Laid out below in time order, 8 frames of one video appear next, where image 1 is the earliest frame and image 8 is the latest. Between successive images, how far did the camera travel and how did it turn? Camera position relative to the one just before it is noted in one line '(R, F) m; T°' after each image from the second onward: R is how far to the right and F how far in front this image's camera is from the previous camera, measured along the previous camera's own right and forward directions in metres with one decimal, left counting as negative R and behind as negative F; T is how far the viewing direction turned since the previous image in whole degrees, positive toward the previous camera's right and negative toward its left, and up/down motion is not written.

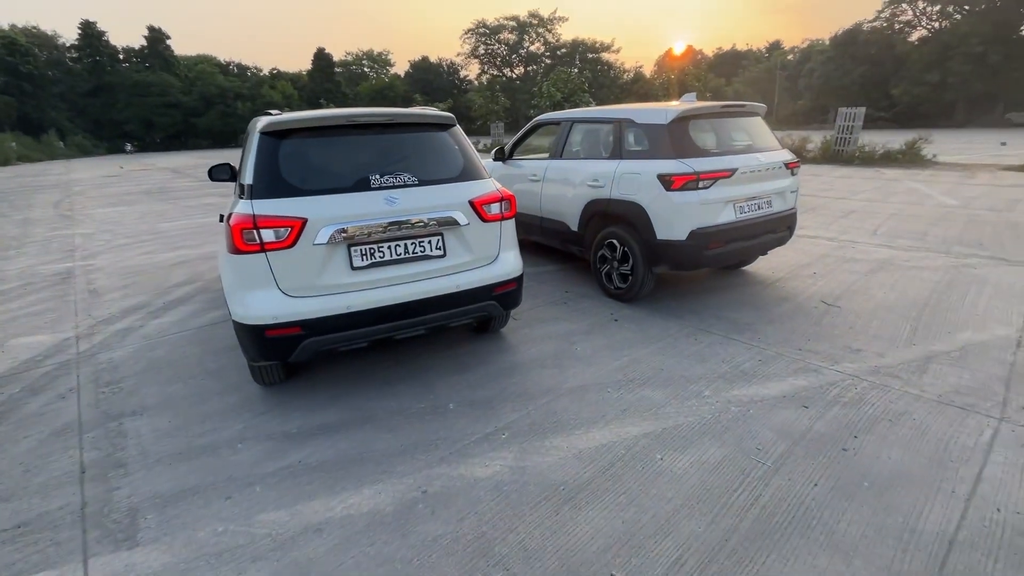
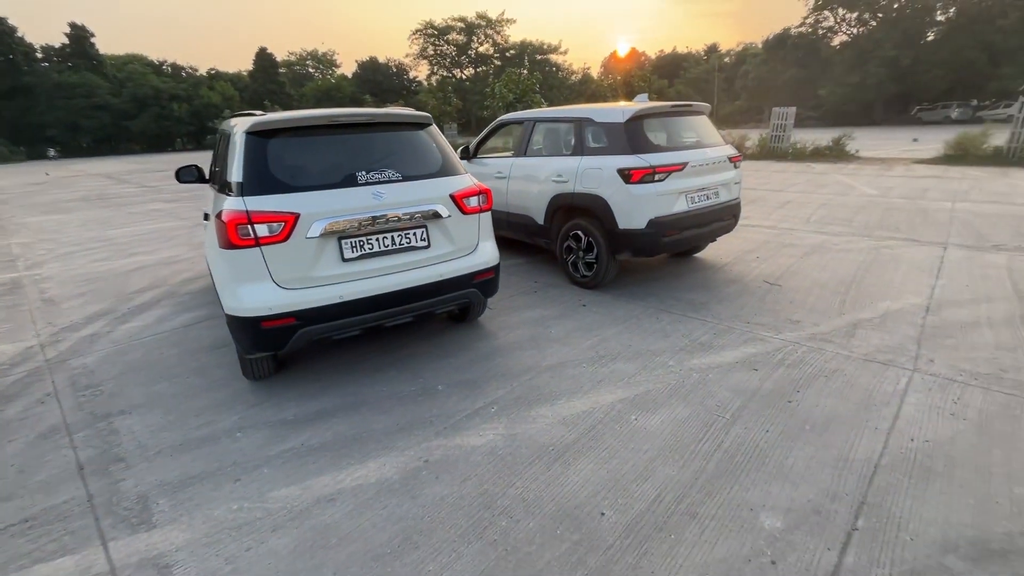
(-0.2, -0.2) m; +5°
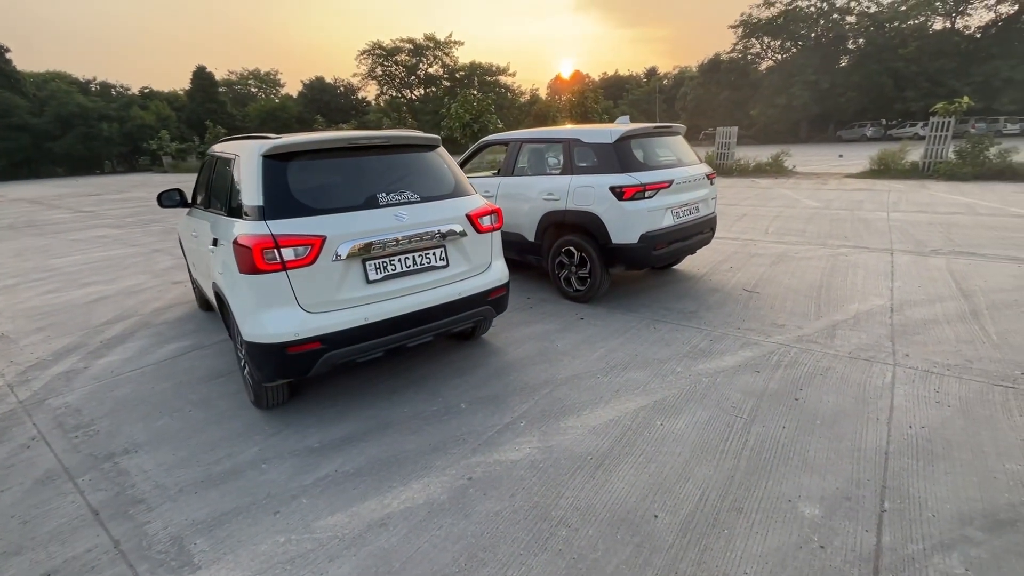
(-0.4, -0.1) m; +6°
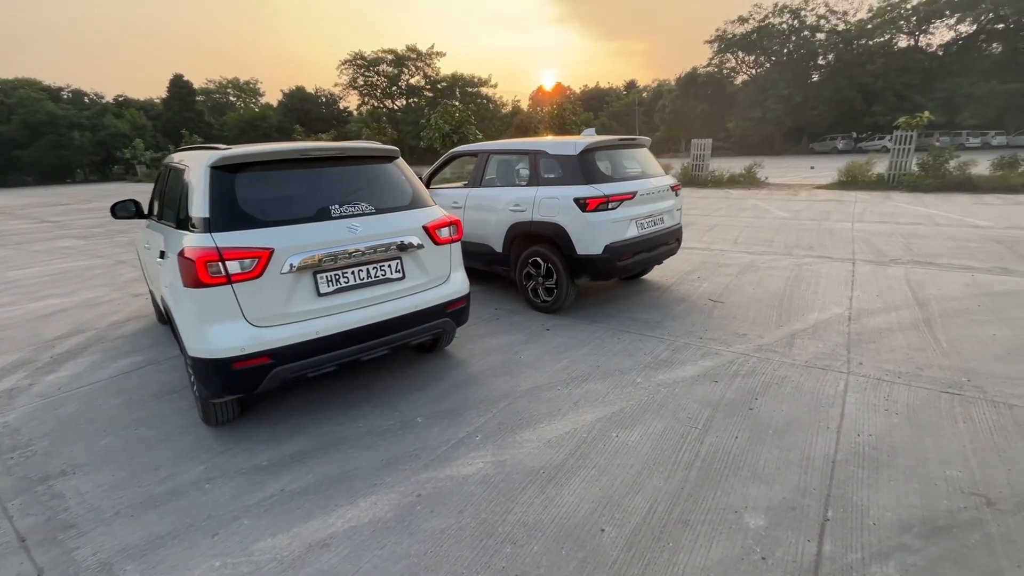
(+0.2, 0.0) m; +2°
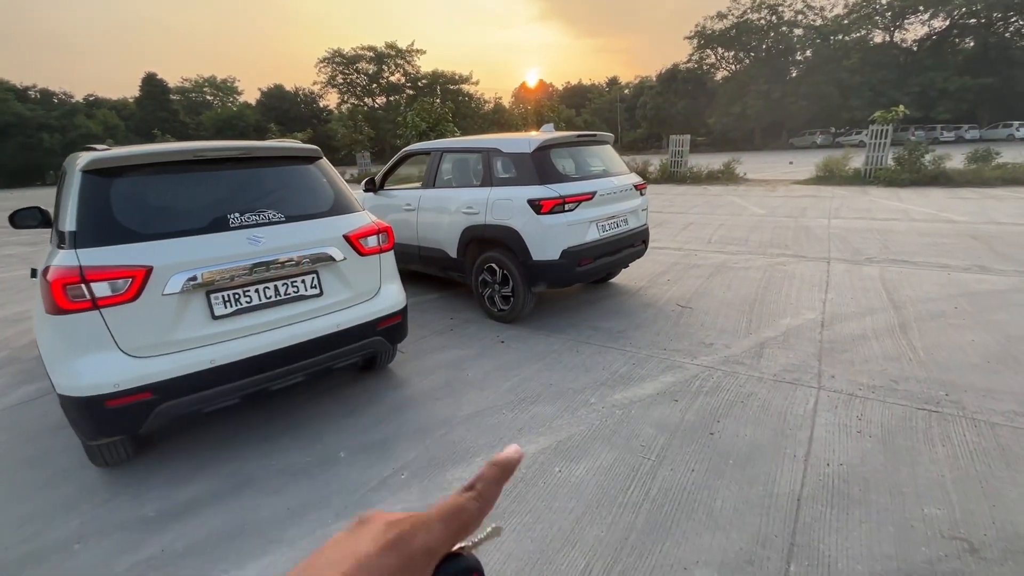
(+0.3, +0.3) m; +2°
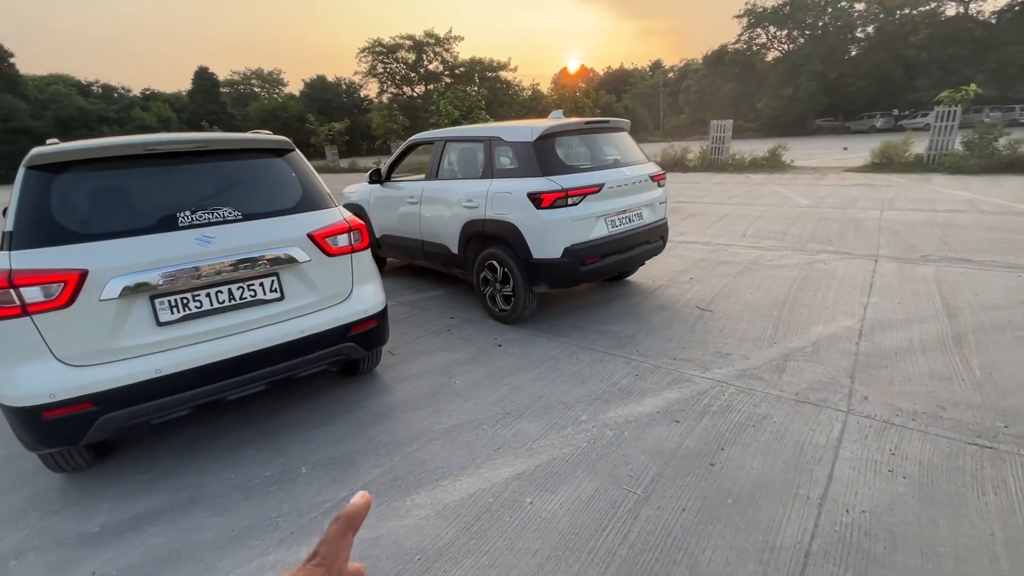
(+0.3, +0.3) m; -5°
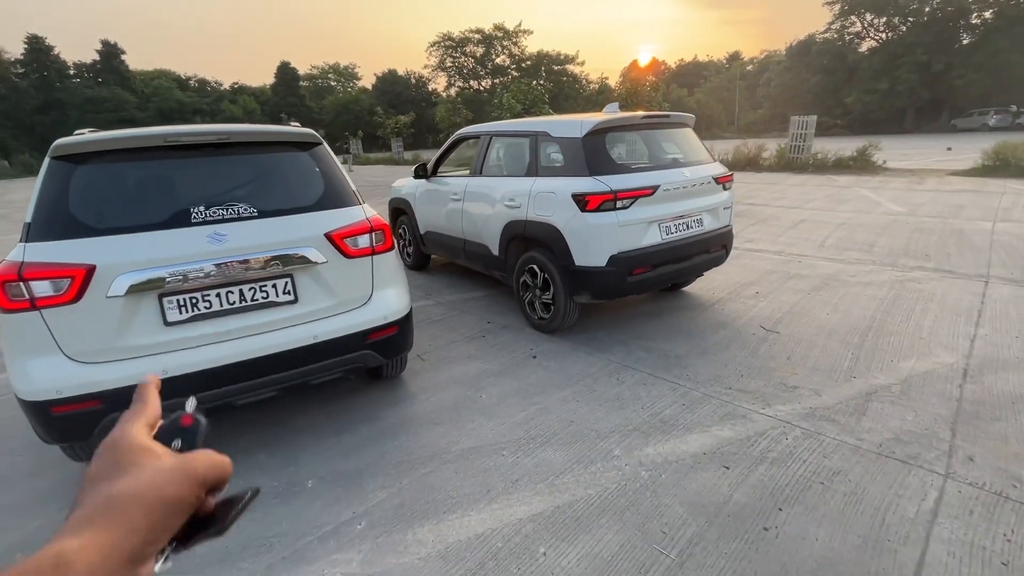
(+0.1, +0.3) m; -7°
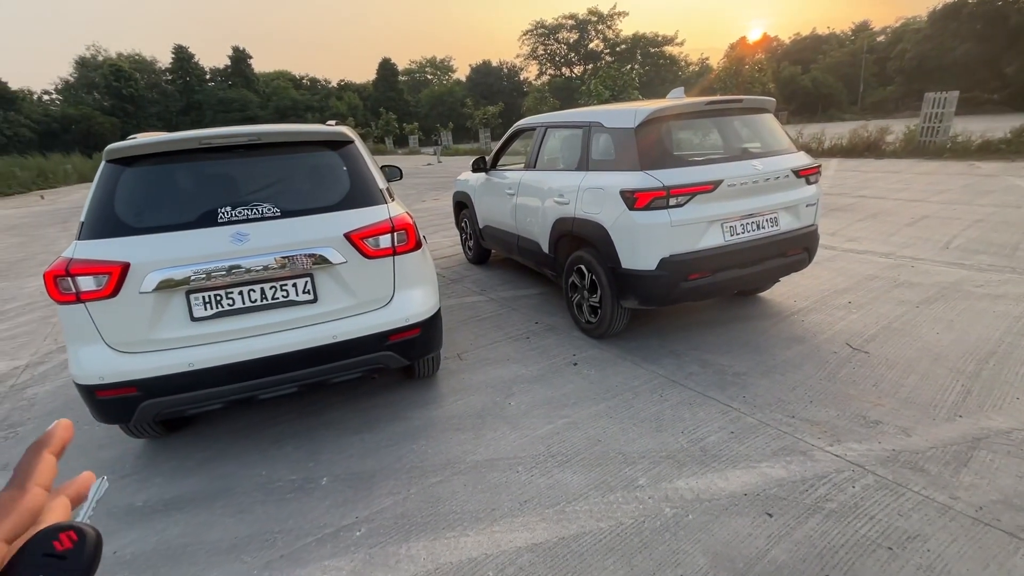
(+0.3, +0.2) m; -10°
